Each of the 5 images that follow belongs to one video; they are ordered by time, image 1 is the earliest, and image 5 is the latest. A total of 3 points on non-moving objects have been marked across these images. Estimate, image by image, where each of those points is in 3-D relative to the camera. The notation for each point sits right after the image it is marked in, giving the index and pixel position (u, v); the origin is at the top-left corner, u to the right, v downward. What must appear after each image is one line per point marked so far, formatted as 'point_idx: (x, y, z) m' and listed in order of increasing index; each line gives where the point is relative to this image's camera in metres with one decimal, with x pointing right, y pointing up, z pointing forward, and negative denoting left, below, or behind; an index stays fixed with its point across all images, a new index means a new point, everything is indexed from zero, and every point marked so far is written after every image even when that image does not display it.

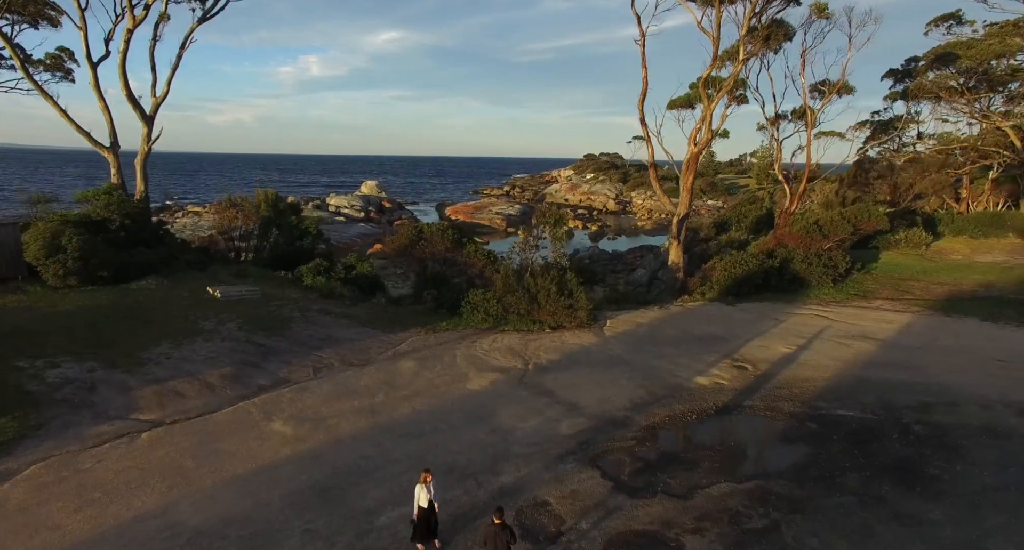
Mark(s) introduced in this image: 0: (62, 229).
0: (-9.3, +0.9, +13.1) m
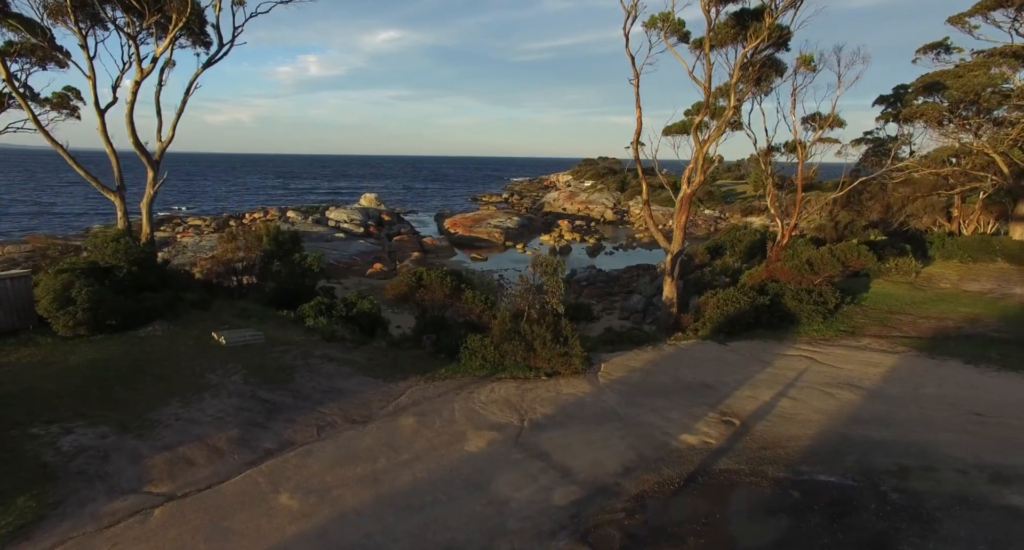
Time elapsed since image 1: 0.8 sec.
0: (-9.4, -0.1, +13.4) m
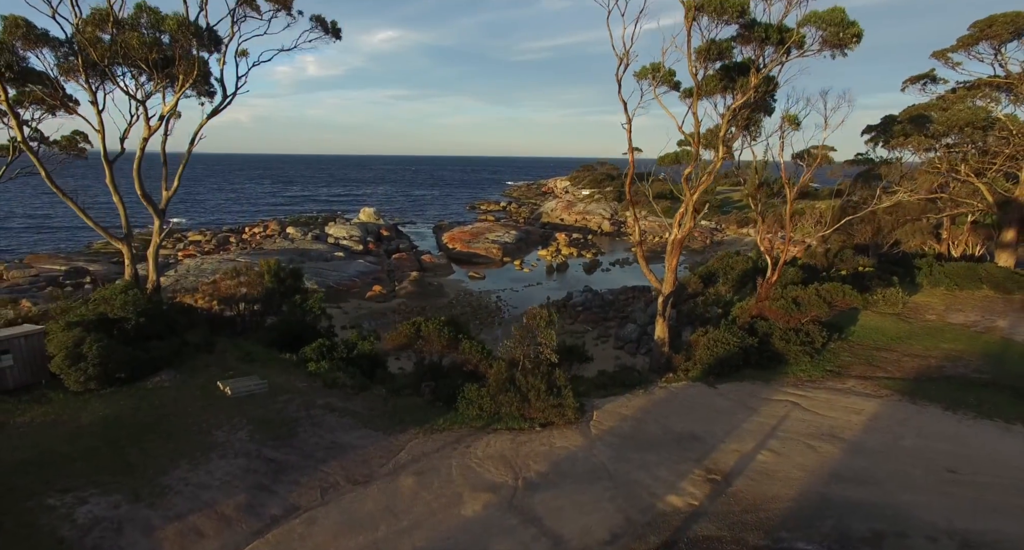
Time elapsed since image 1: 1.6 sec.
0: (-9.5, -1.4, +13.9) m
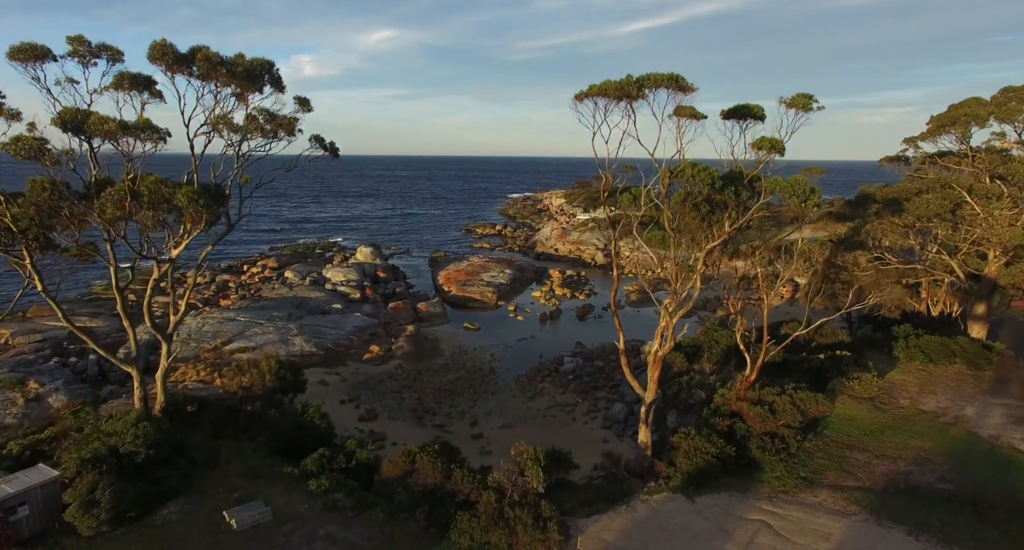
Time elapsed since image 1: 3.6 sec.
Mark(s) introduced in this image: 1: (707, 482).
0: (-9.8, -4.8, +14.8) m
1: (+5.5, -5.8, +17.8) m
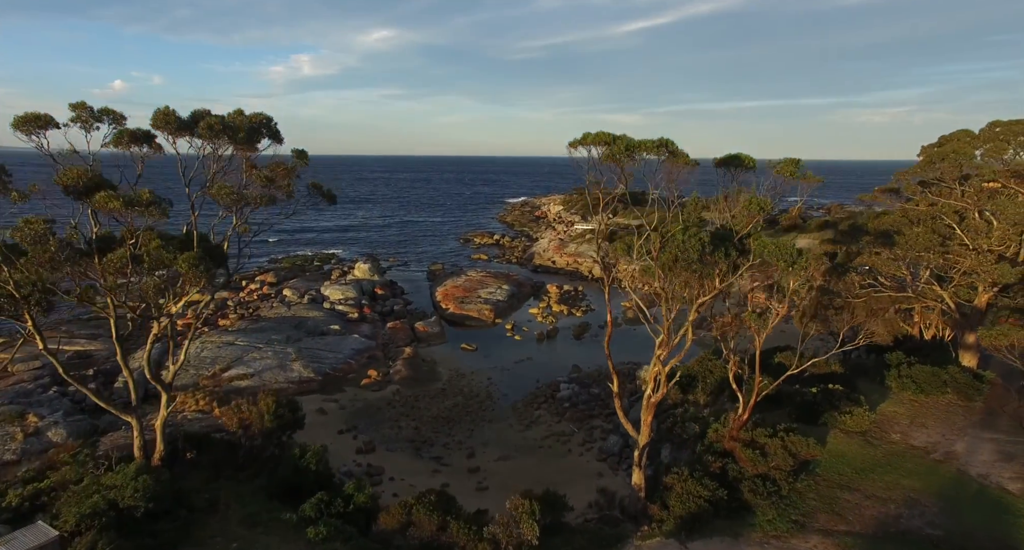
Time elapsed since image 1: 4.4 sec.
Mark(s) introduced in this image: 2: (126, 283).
0: (-9.9, -6.3, +15.0) m
1: (+5.3, -7.2, +18.1) m
2: (-9.4, -0.1, +15.4) m
